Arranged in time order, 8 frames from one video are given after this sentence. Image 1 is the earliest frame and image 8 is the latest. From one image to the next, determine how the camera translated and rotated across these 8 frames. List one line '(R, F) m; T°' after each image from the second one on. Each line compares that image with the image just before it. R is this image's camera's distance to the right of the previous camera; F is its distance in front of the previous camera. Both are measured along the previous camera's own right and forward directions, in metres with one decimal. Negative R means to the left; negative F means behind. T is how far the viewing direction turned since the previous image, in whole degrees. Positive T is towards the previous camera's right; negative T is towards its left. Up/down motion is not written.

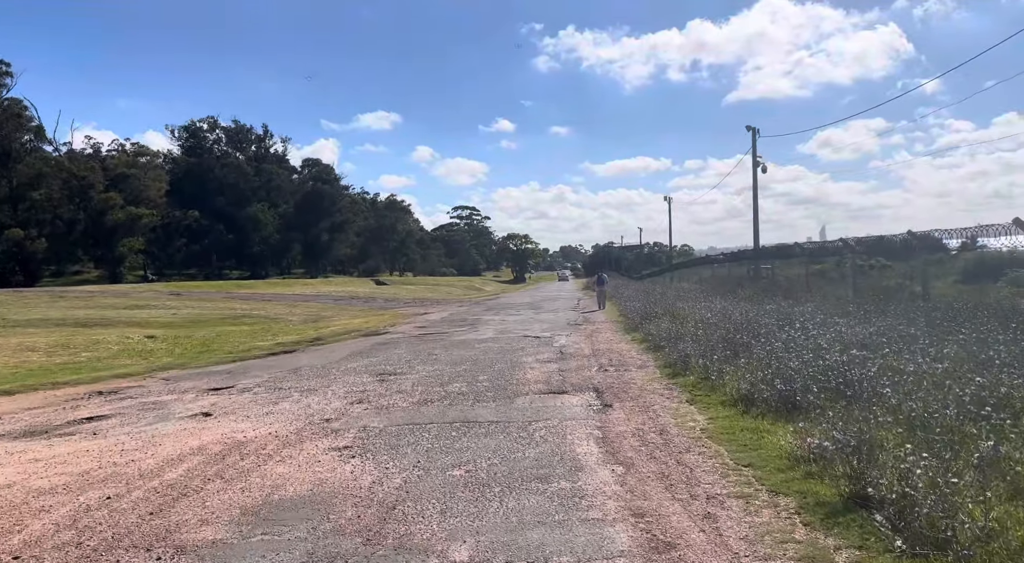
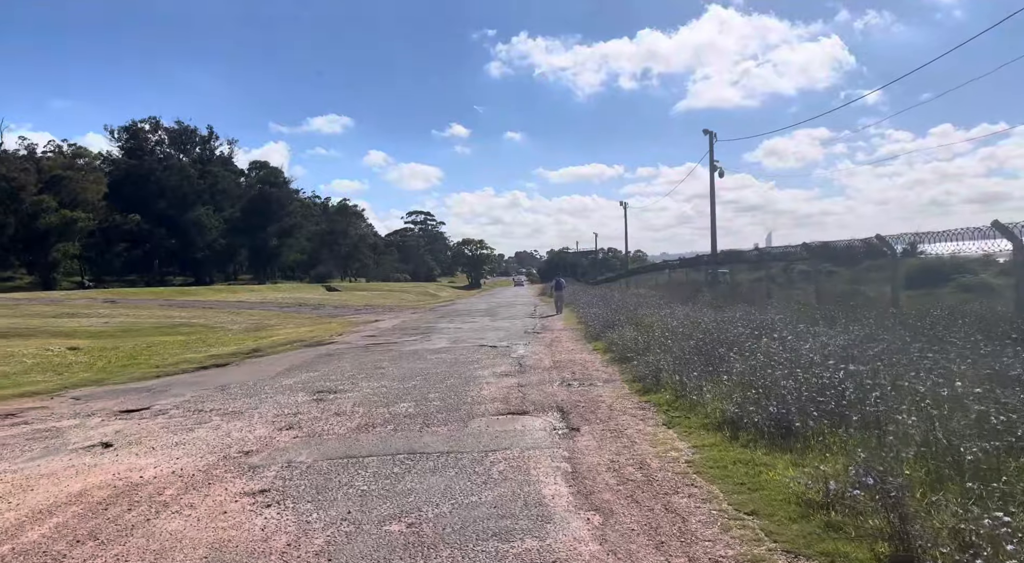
(0.0, +0.9) m; +4°
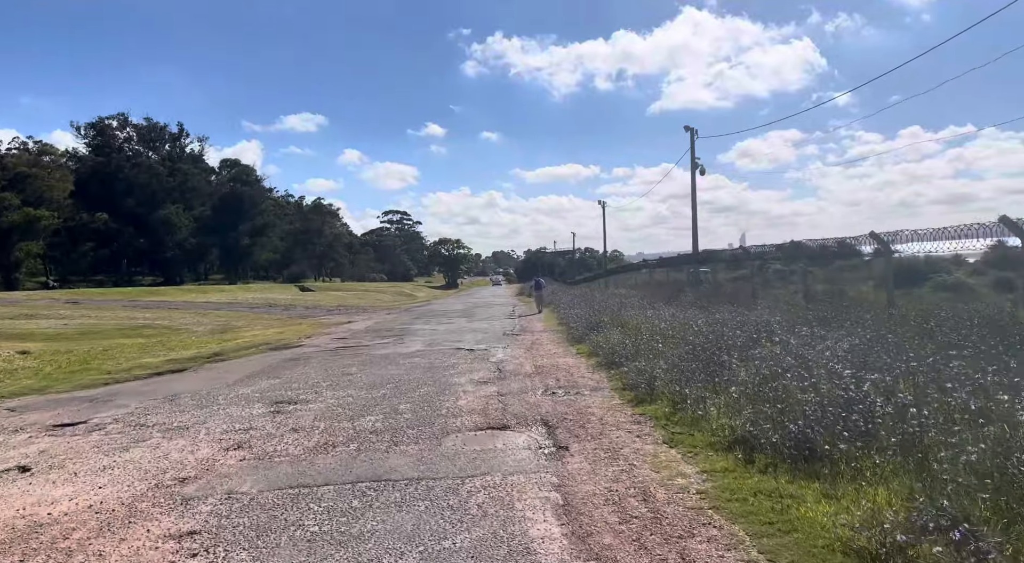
(0.0, +0.8) m; +2°
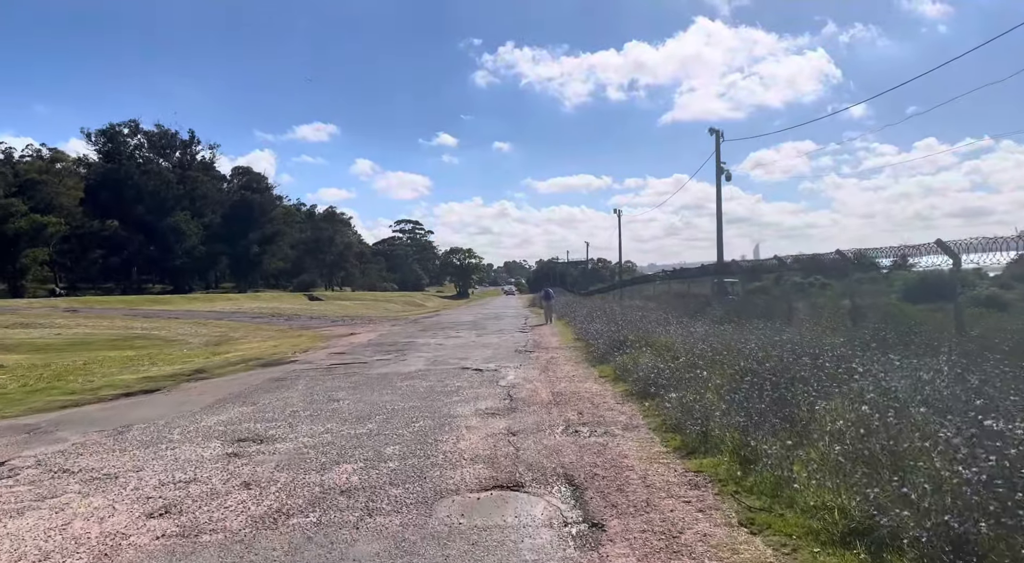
(0.0, +1.5) m; -1°
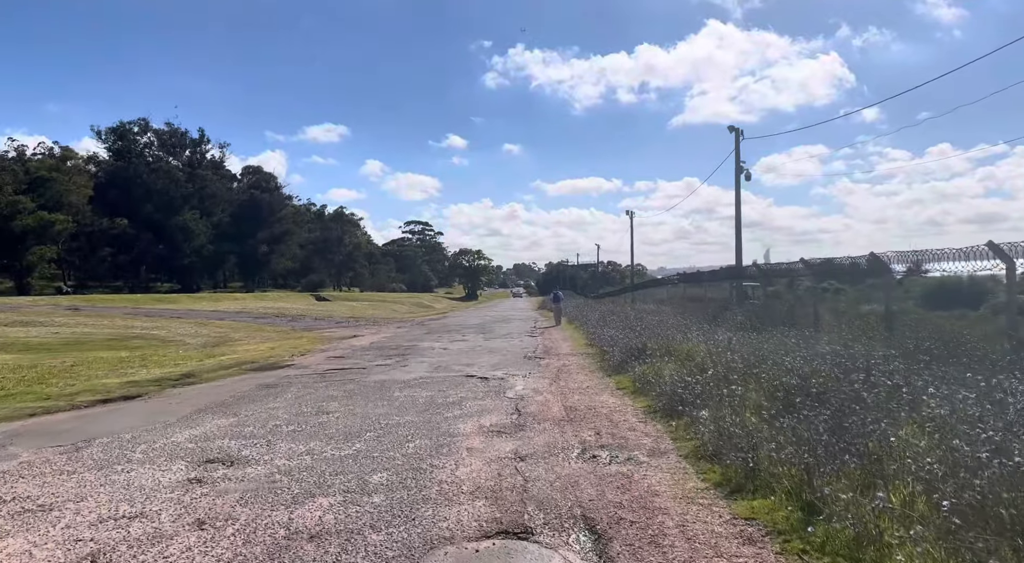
(0.0, +0.9) m; -1°
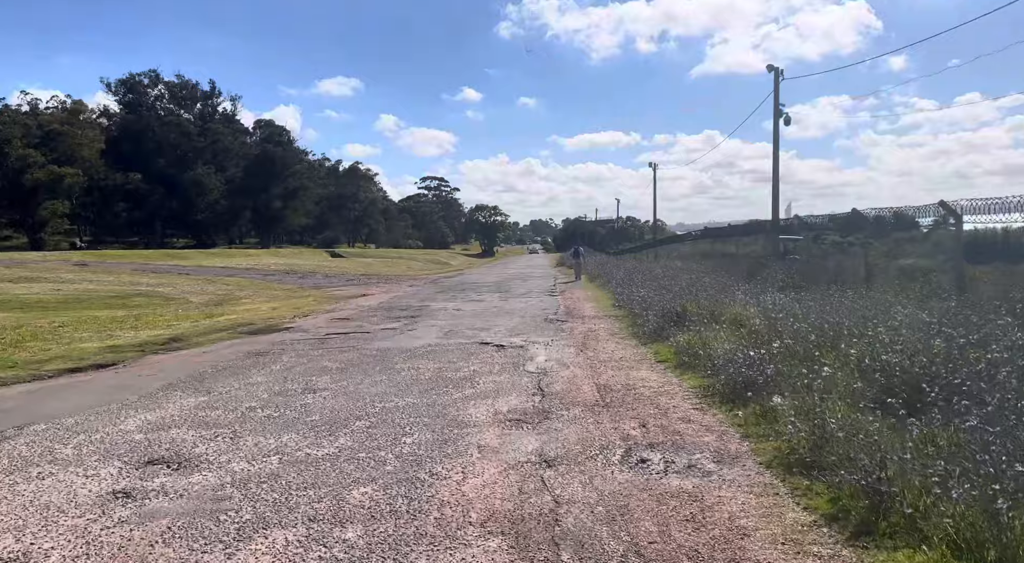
(-0.1, +1.5) m; -1°
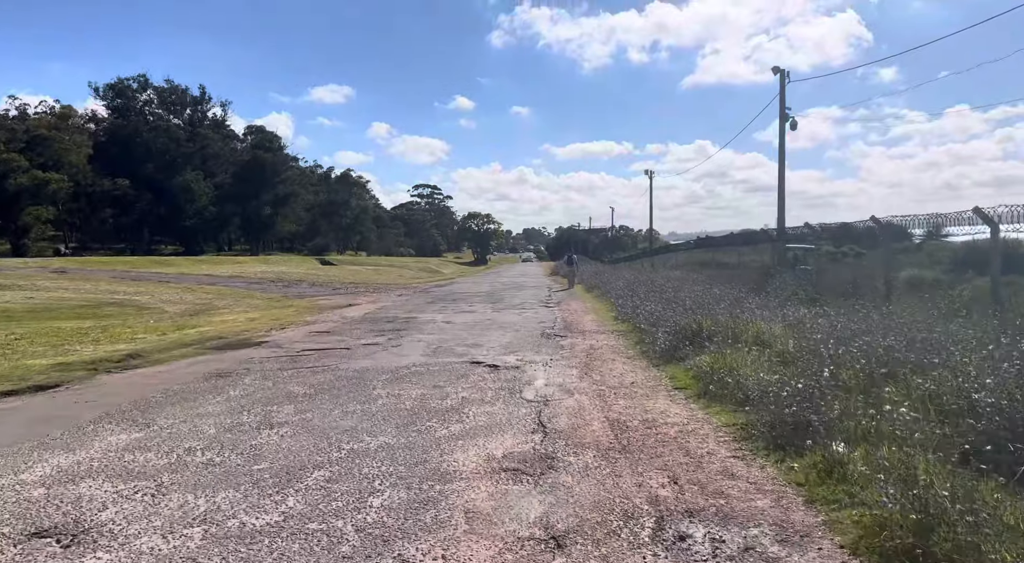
(0.0, +1.1) m; +1°
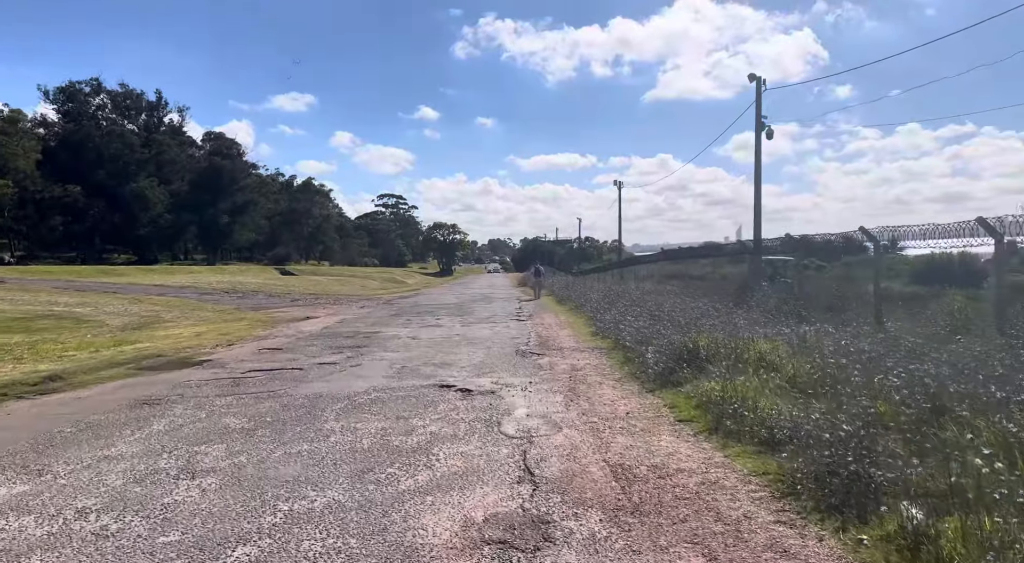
(-0.1, +1.0) m; +3°
